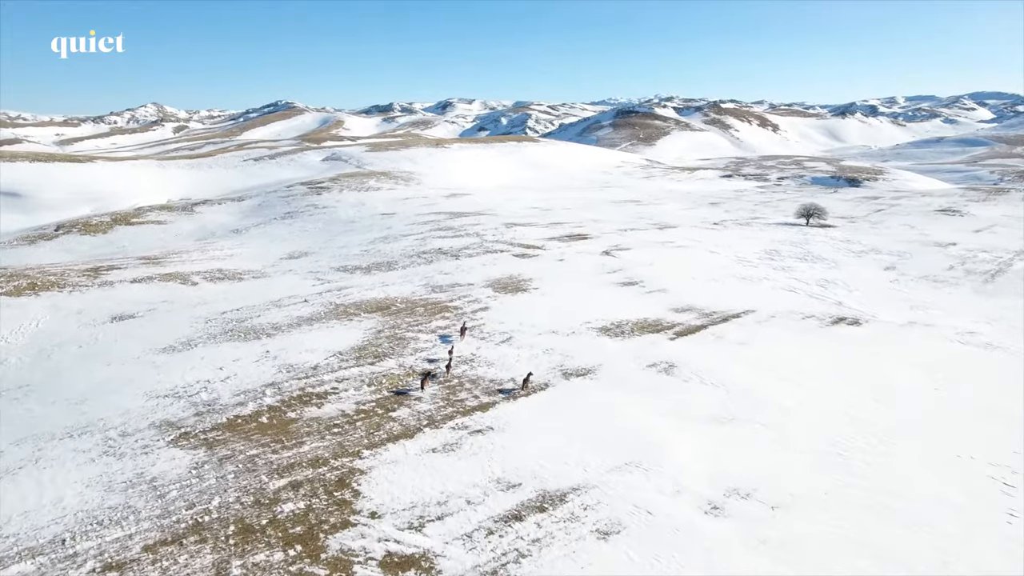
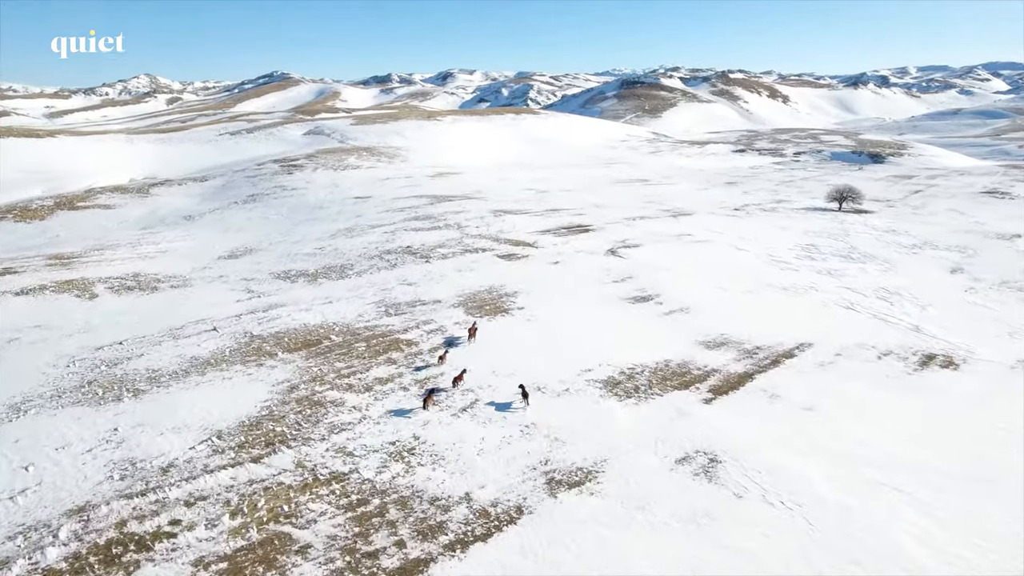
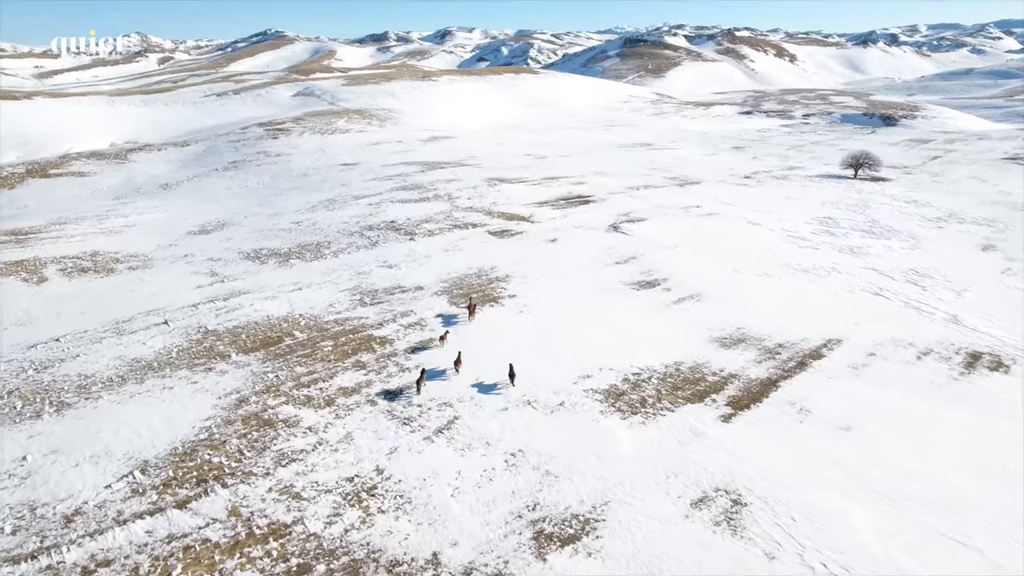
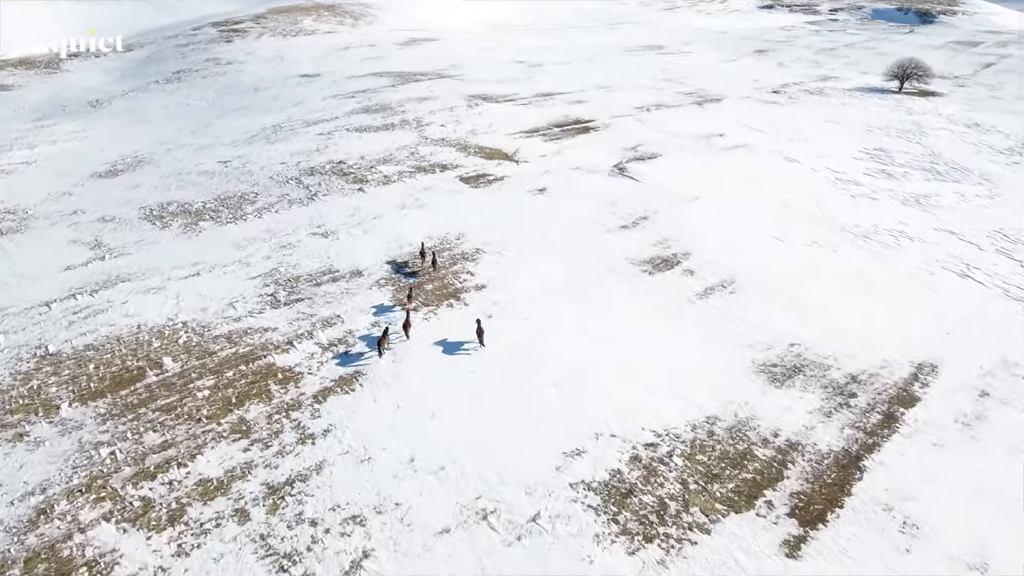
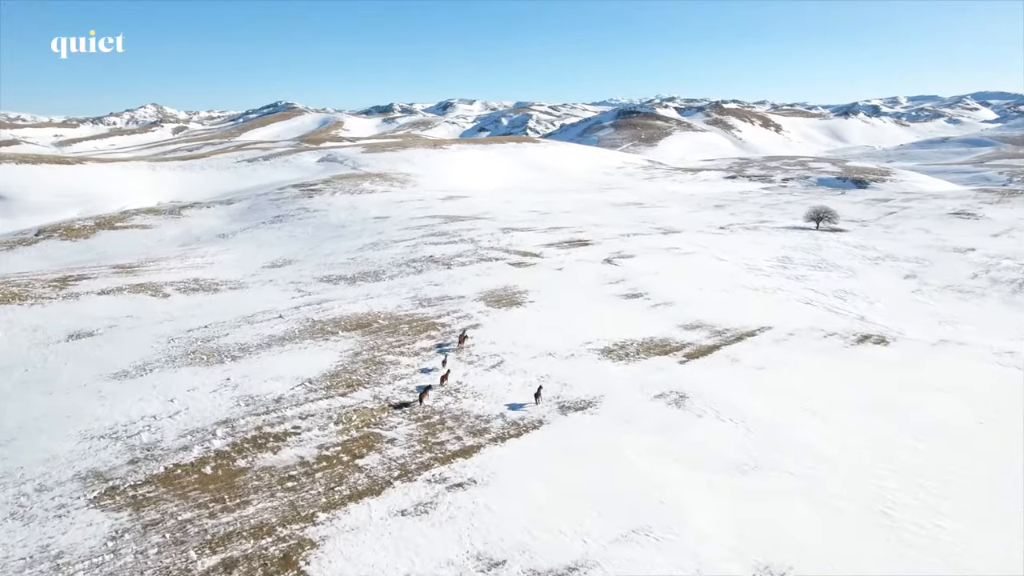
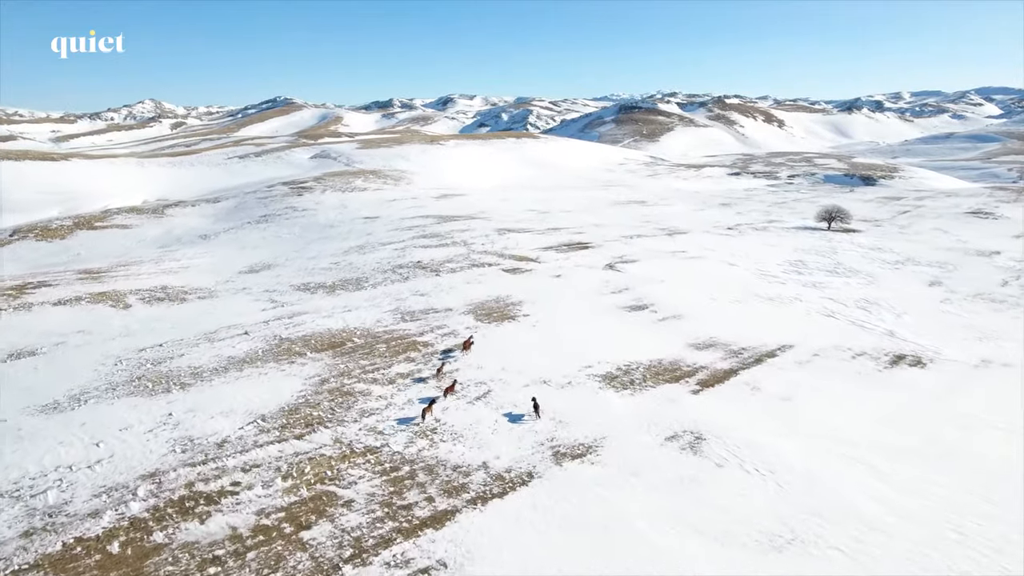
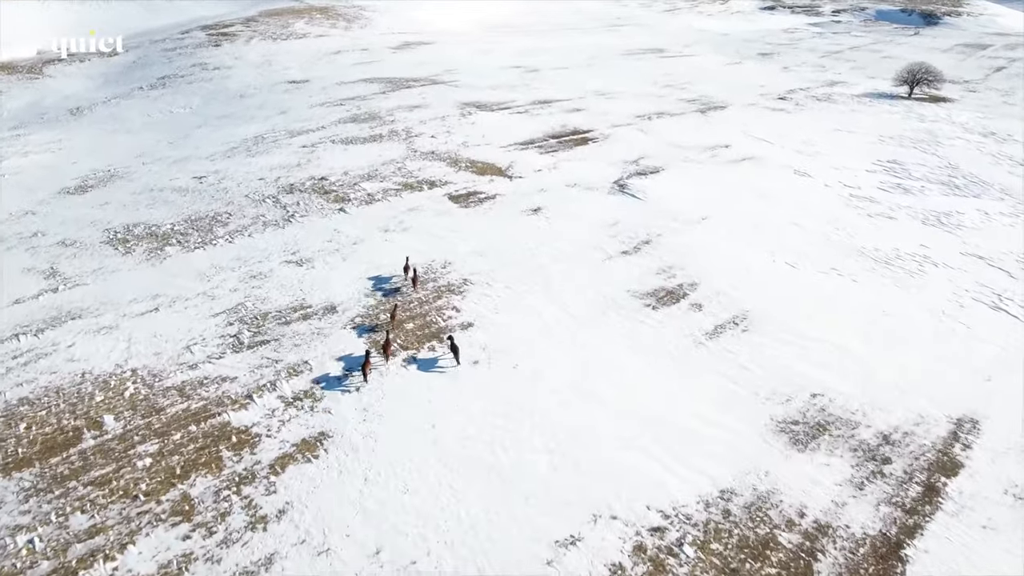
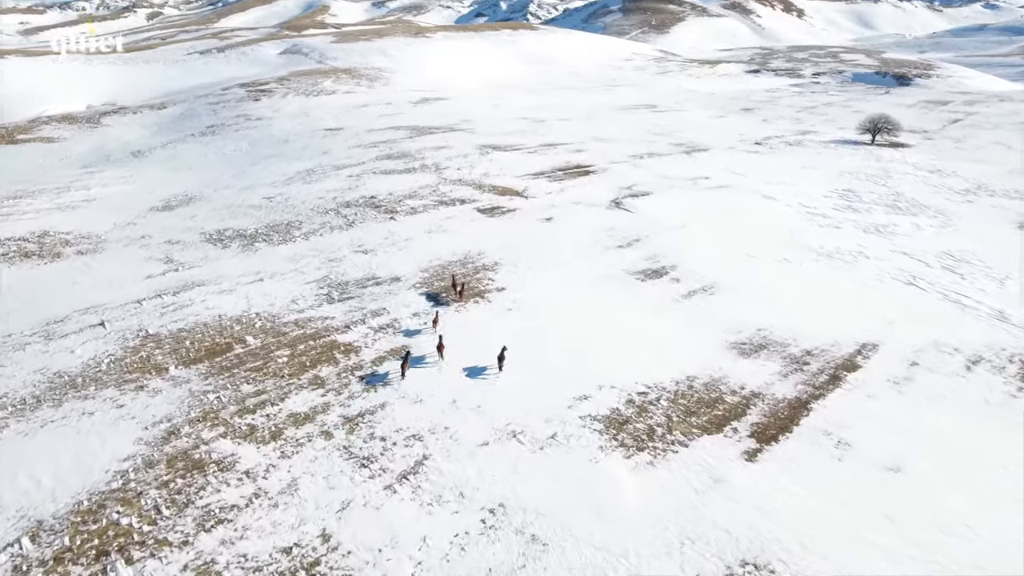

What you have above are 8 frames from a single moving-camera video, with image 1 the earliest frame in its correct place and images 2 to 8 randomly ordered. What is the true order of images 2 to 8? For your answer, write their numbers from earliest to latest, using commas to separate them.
5, 6, 2, 3, 8, 4, 7
